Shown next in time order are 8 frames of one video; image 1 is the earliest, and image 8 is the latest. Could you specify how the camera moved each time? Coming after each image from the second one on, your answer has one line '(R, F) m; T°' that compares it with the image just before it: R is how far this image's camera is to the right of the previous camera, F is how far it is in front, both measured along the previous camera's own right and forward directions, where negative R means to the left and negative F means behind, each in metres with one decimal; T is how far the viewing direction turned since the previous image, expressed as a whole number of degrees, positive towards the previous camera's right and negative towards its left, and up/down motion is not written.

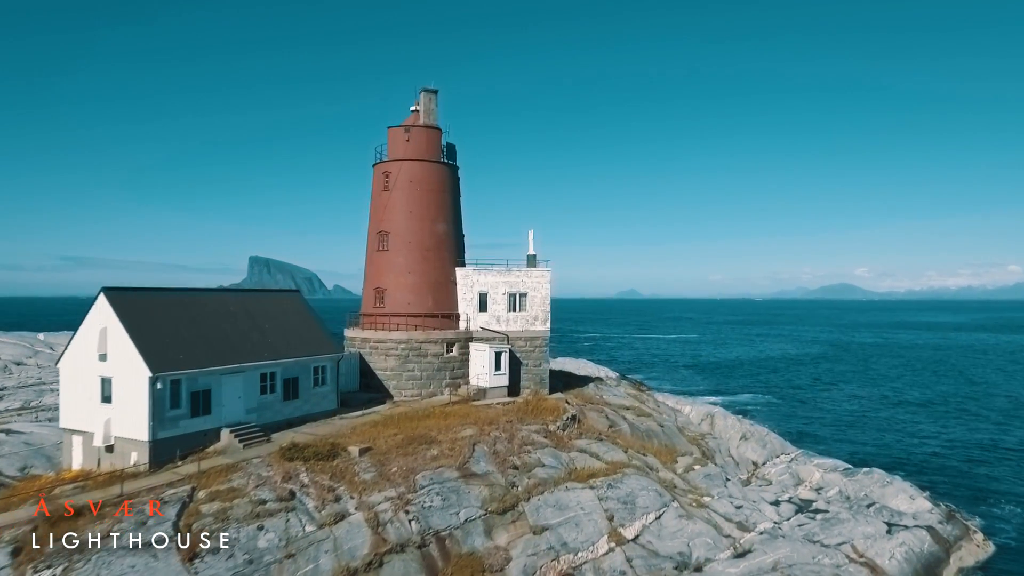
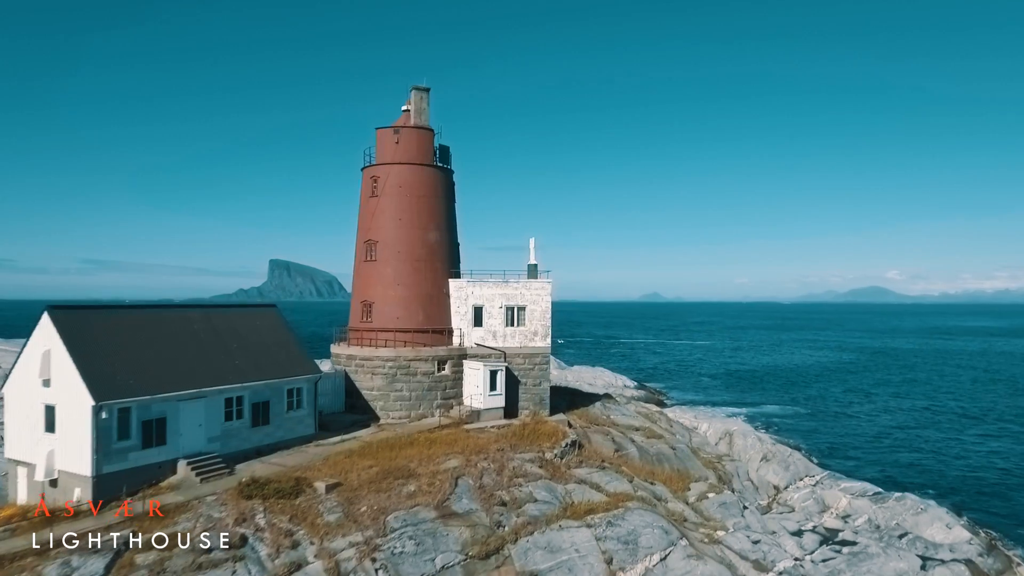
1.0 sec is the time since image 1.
(+1.1, +2.2) m; -2°
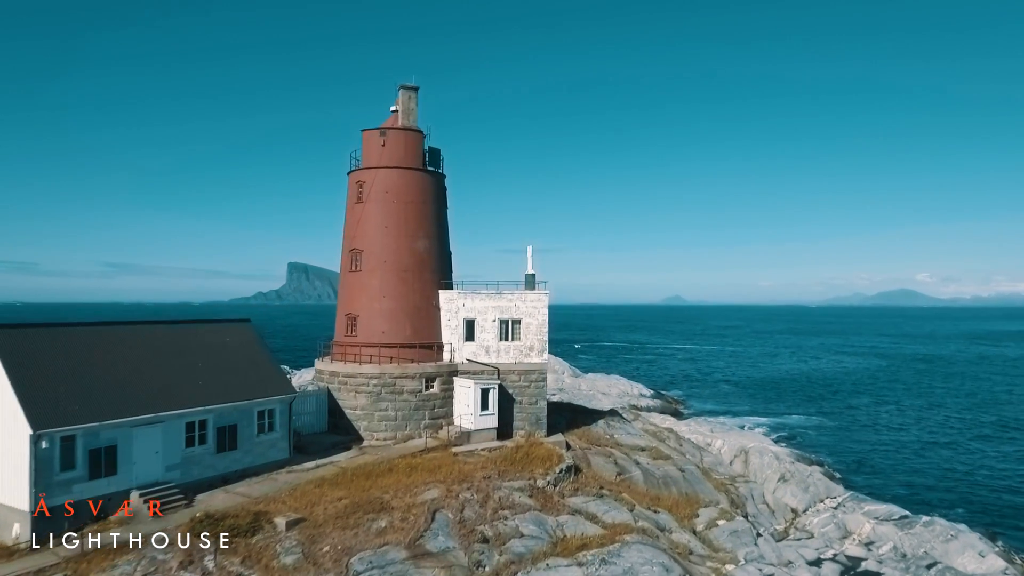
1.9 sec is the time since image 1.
(+1.1, +1.8) m; -2°
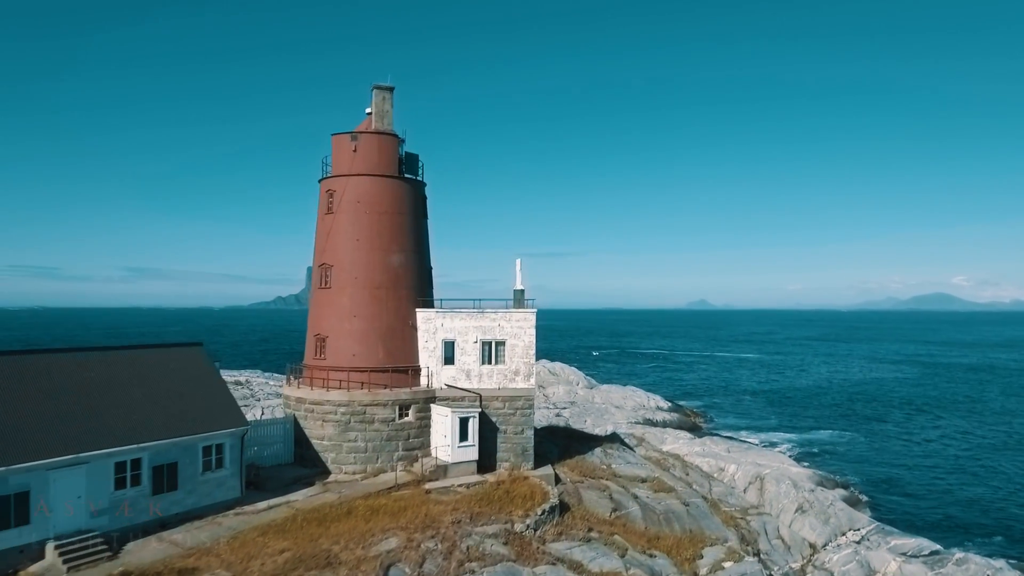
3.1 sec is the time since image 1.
(+1.5, +2.3) m; -2°
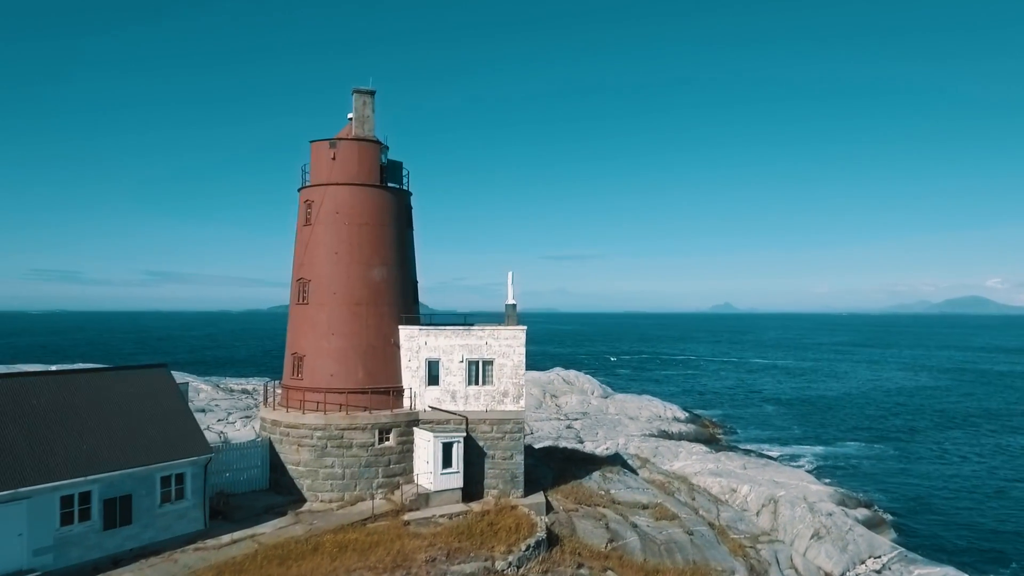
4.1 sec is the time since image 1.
(+1.2, +1.5) m; -2°
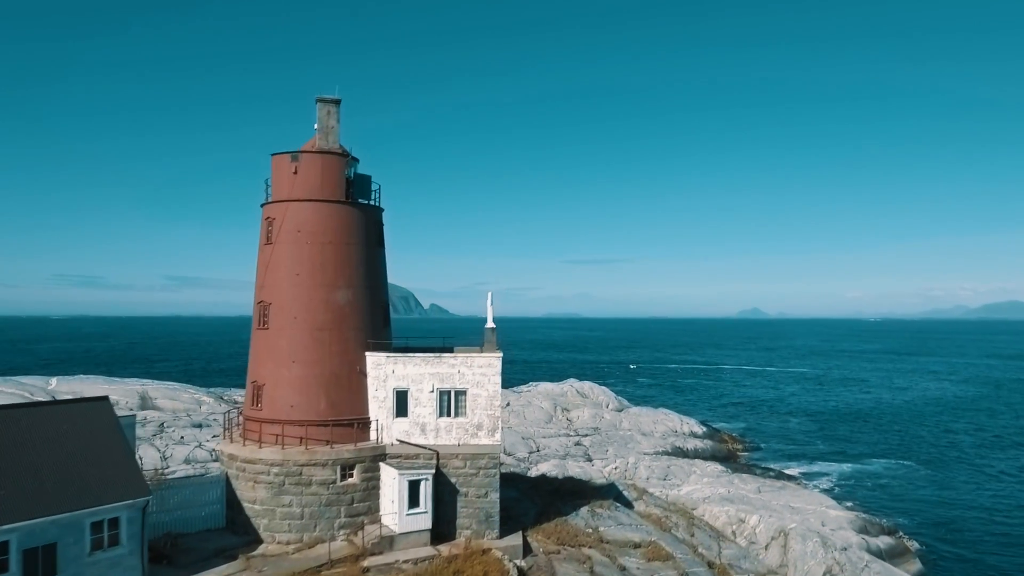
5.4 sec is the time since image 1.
(+1.7, +1.8) m; -2°
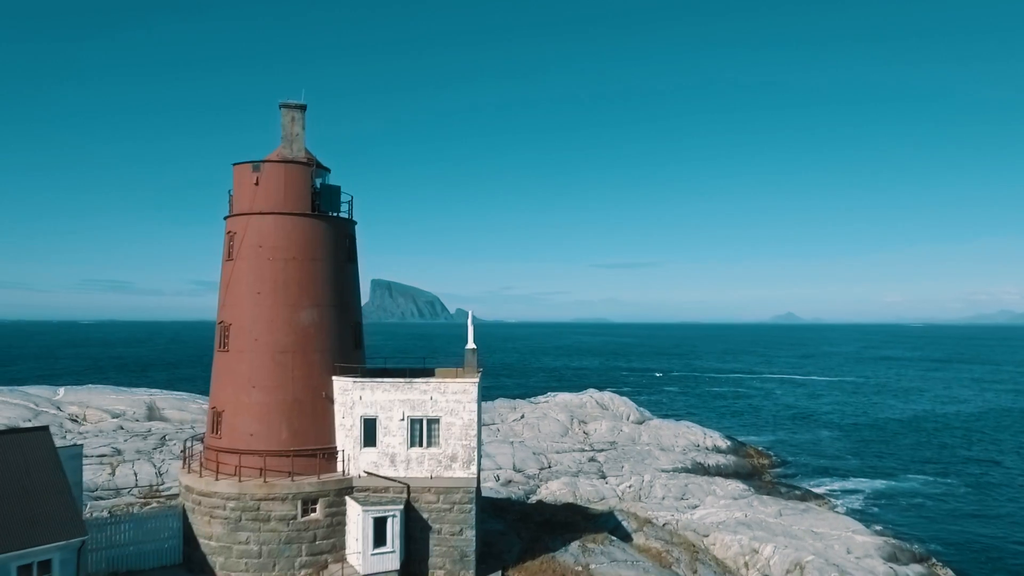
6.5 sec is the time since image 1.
(+1.6, +1.8) m; -3°
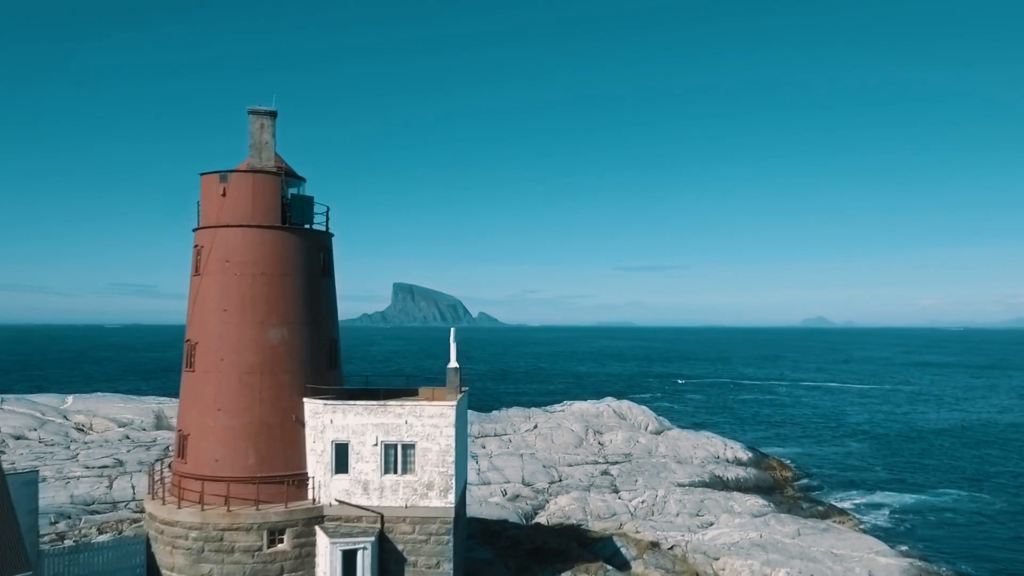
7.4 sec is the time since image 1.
(+1.3, +1.3) m; -2°
